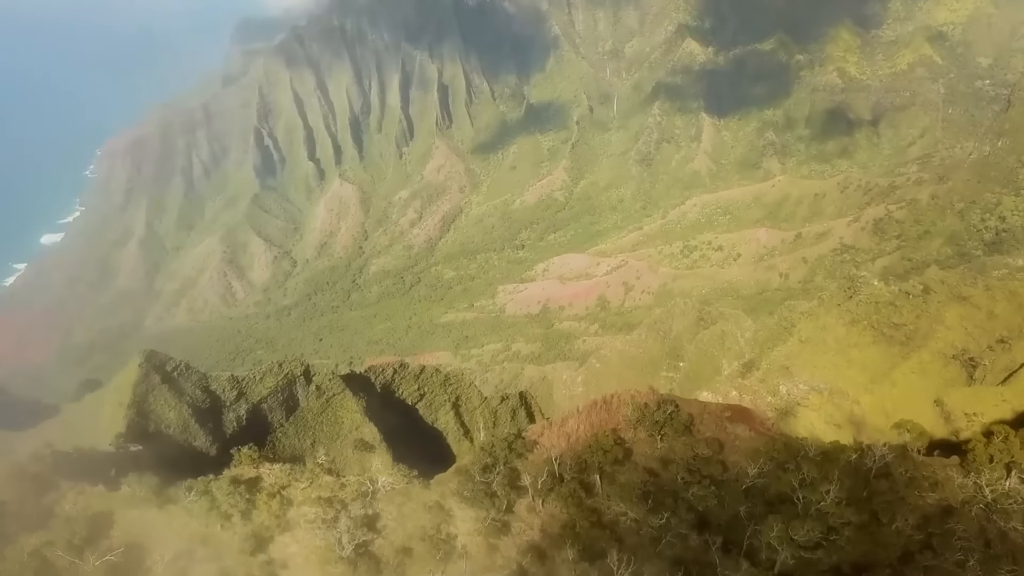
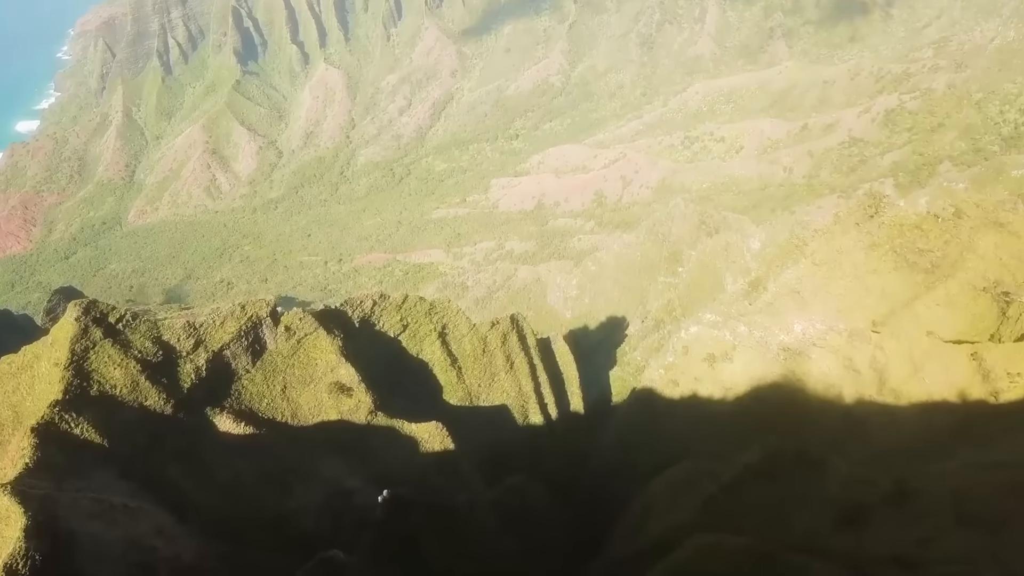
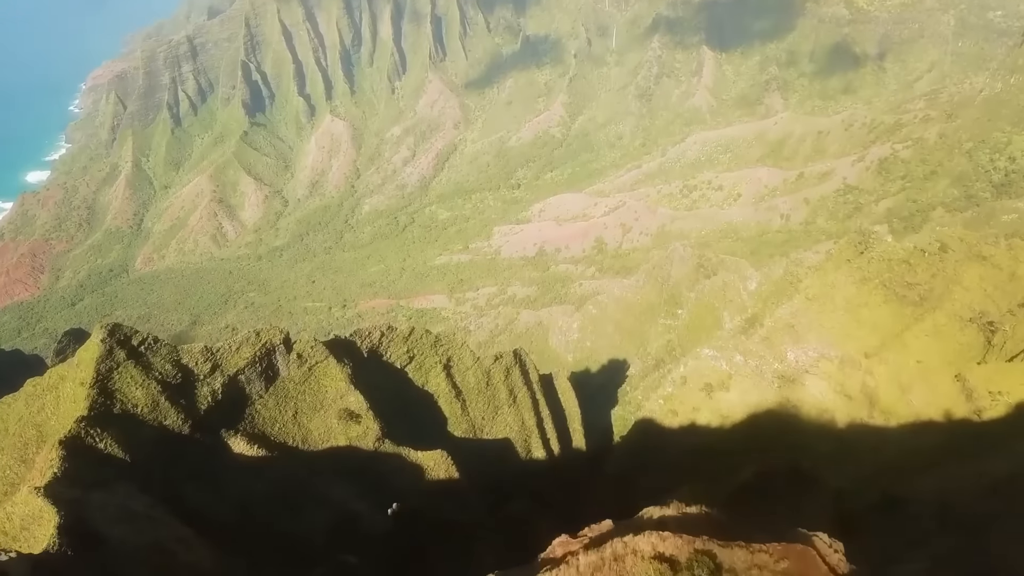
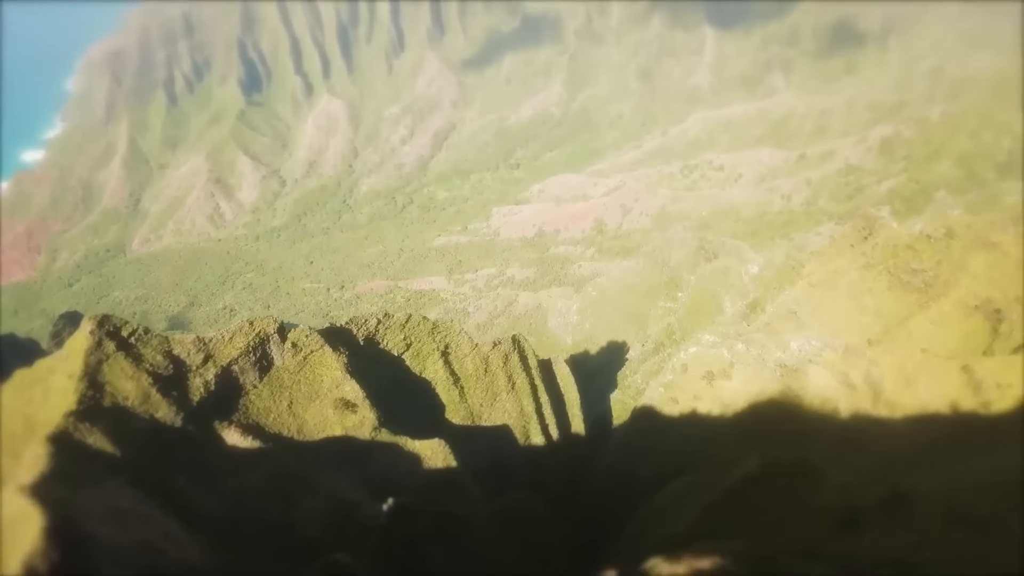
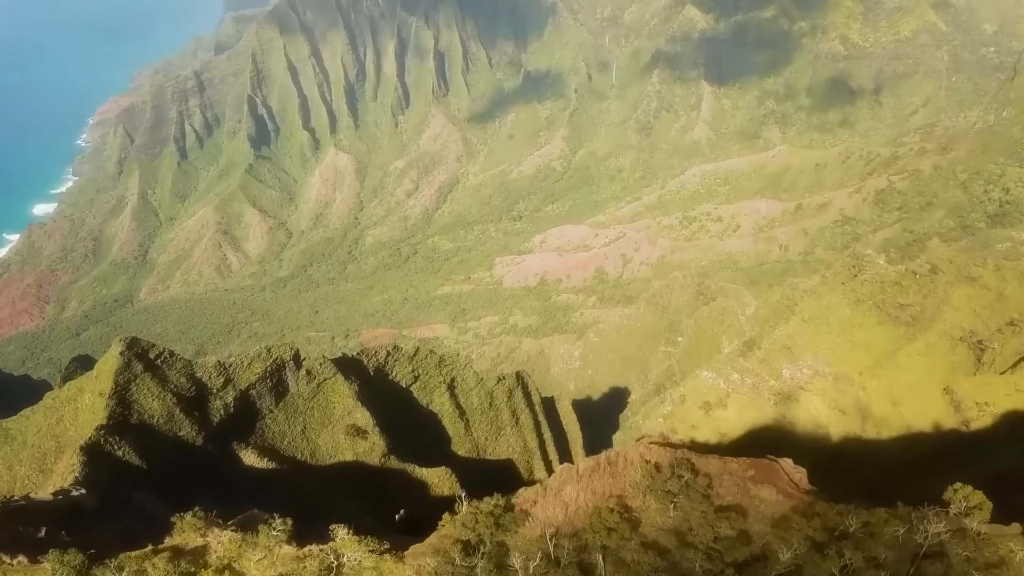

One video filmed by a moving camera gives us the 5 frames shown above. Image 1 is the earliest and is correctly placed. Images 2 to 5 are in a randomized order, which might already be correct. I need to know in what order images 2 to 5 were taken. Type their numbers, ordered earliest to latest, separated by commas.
5, 3, 2, 4
